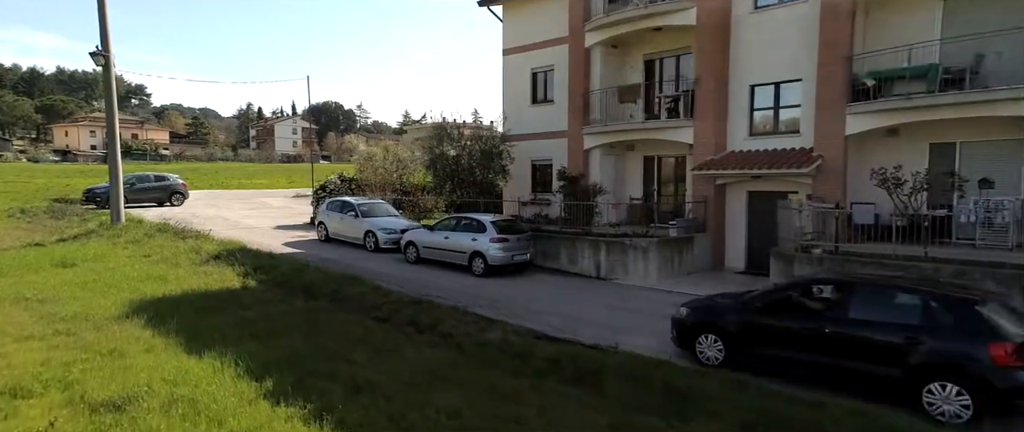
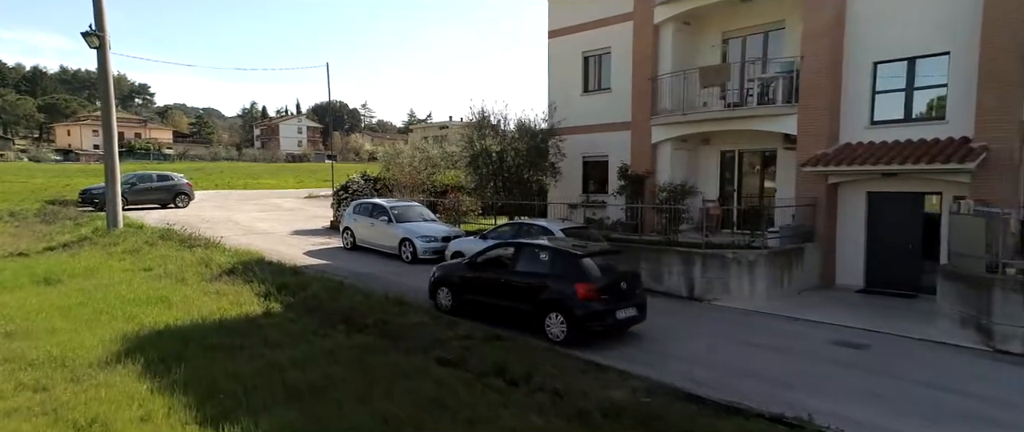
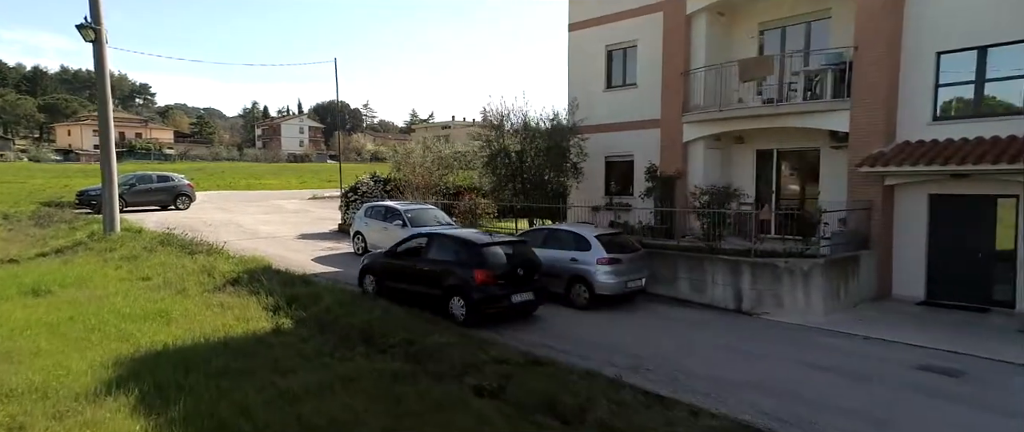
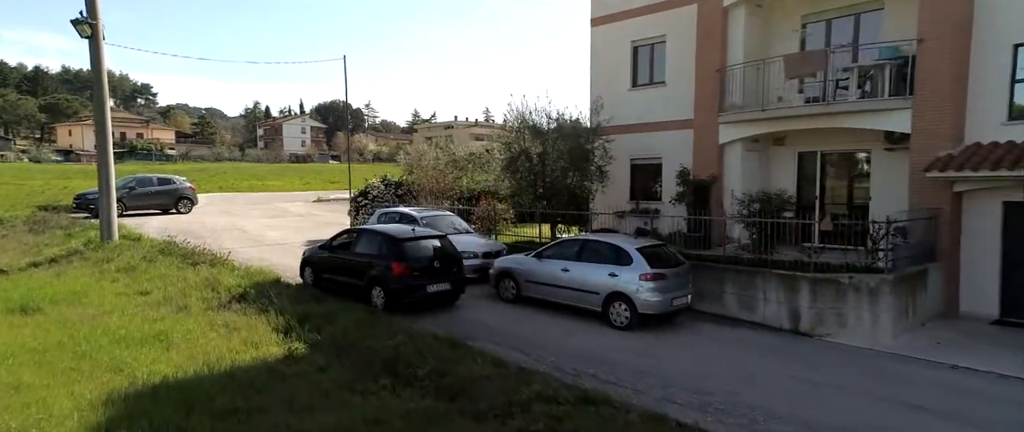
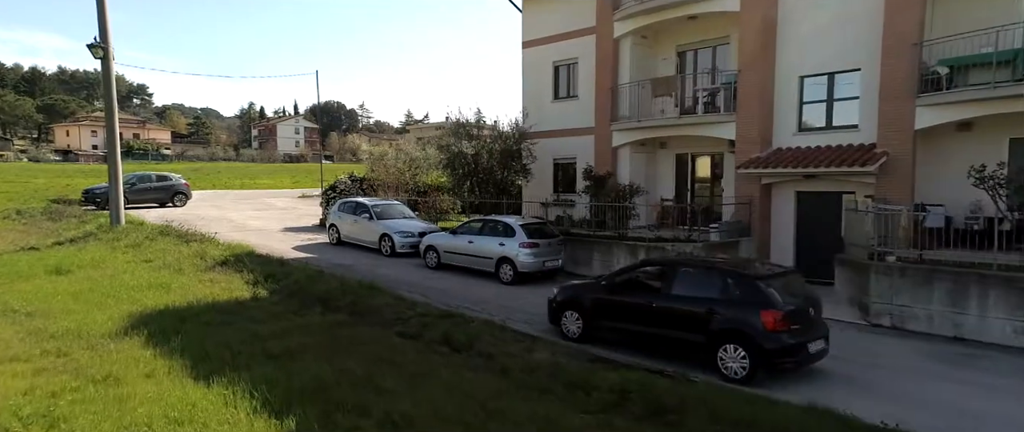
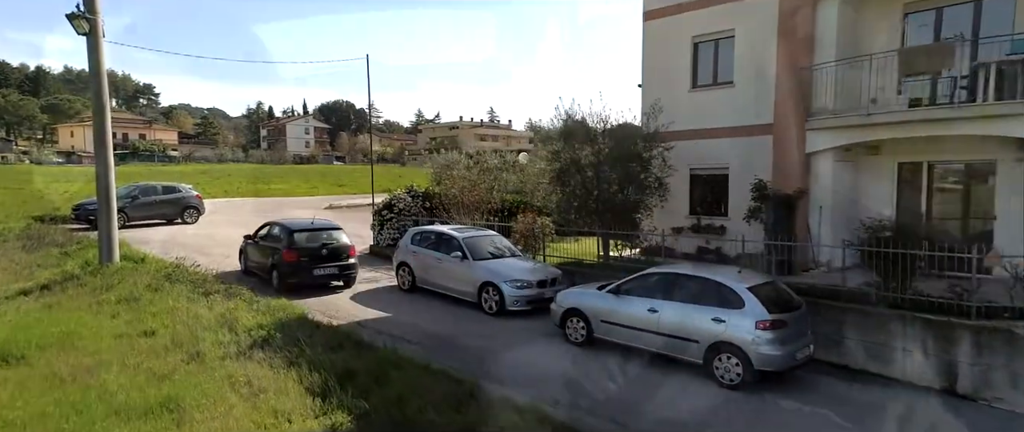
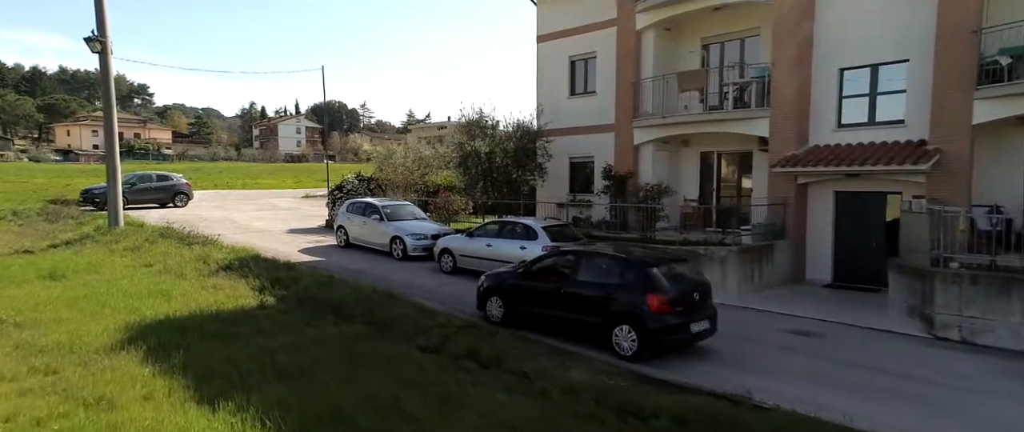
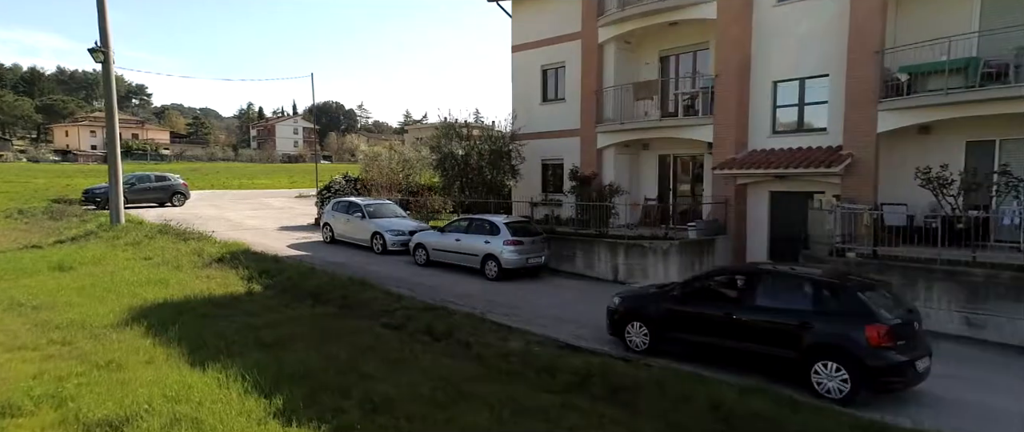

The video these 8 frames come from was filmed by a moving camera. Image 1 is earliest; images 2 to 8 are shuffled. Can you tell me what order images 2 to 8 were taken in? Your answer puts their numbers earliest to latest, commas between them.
8, 5, 7, 2, 3, 4, 6
